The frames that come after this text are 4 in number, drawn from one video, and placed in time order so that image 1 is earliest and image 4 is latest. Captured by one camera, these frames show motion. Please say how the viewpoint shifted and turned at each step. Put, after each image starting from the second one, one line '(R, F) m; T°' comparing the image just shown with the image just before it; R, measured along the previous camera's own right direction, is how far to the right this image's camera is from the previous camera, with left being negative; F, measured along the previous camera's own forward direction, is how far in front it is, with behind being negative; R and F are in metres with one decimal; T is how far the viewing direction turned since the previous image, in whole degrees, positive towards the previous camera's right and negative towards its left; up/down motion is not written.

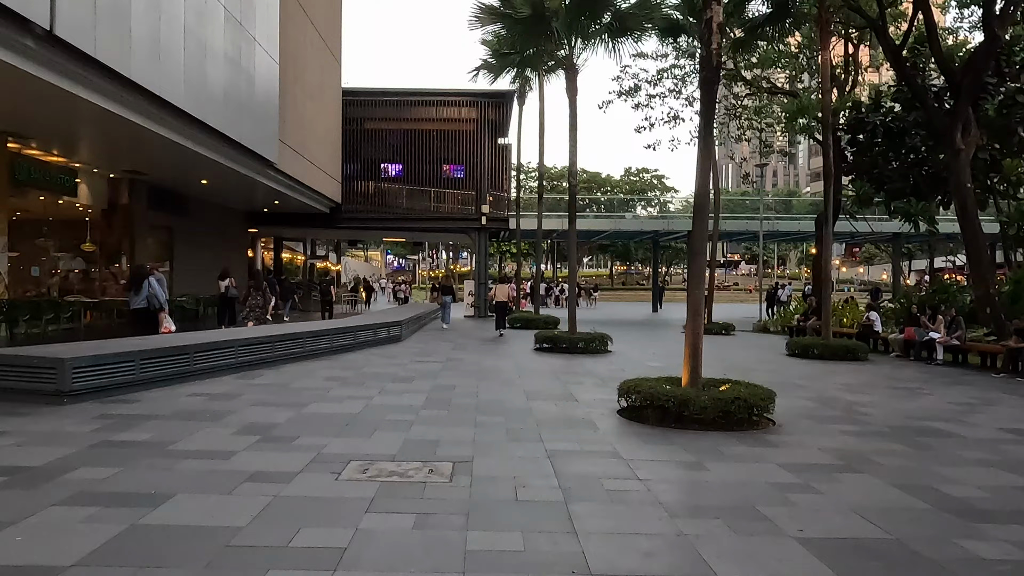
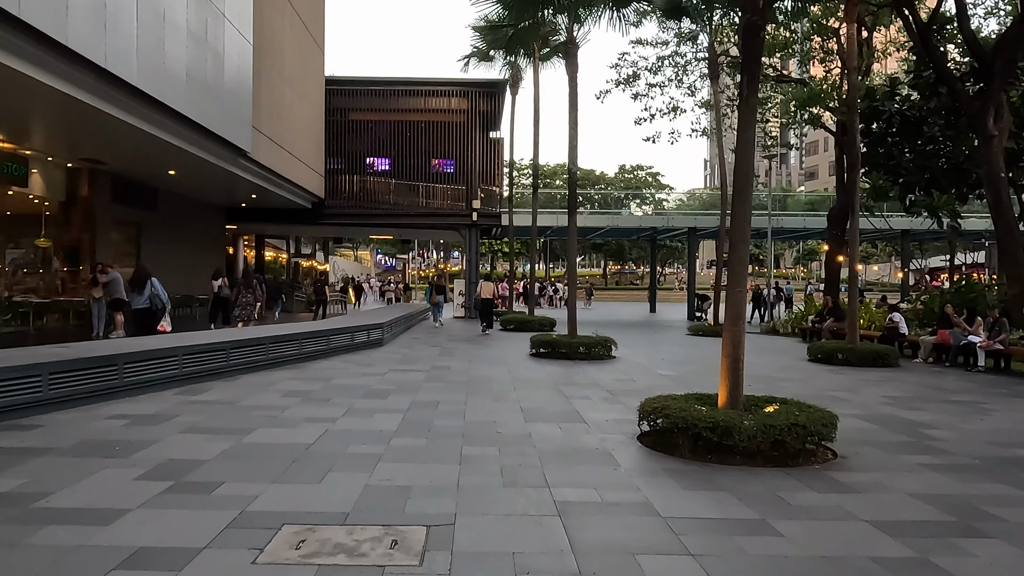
(0.0, +1.4) m; +1°
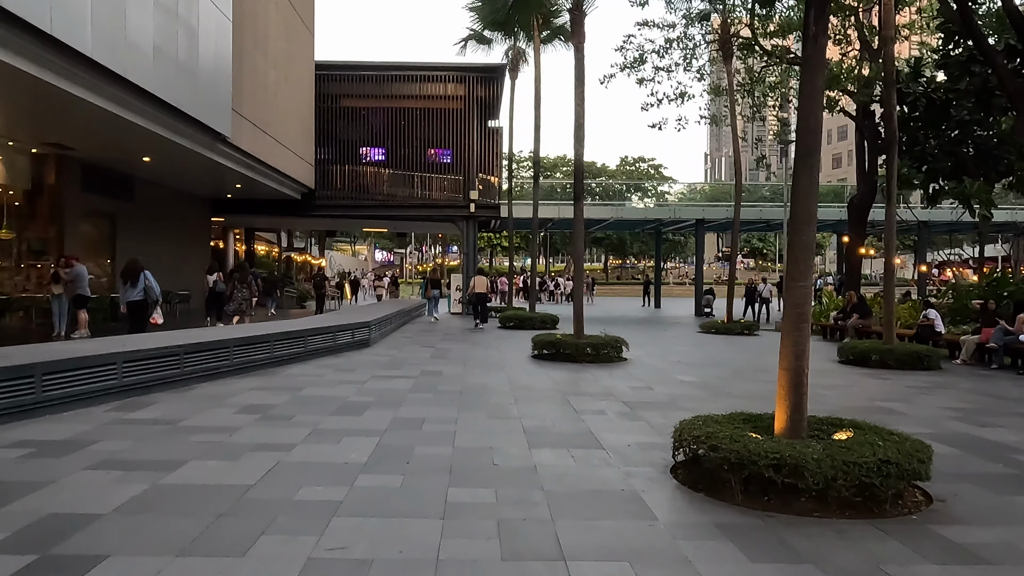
(0.0, +1.2) m; 0°
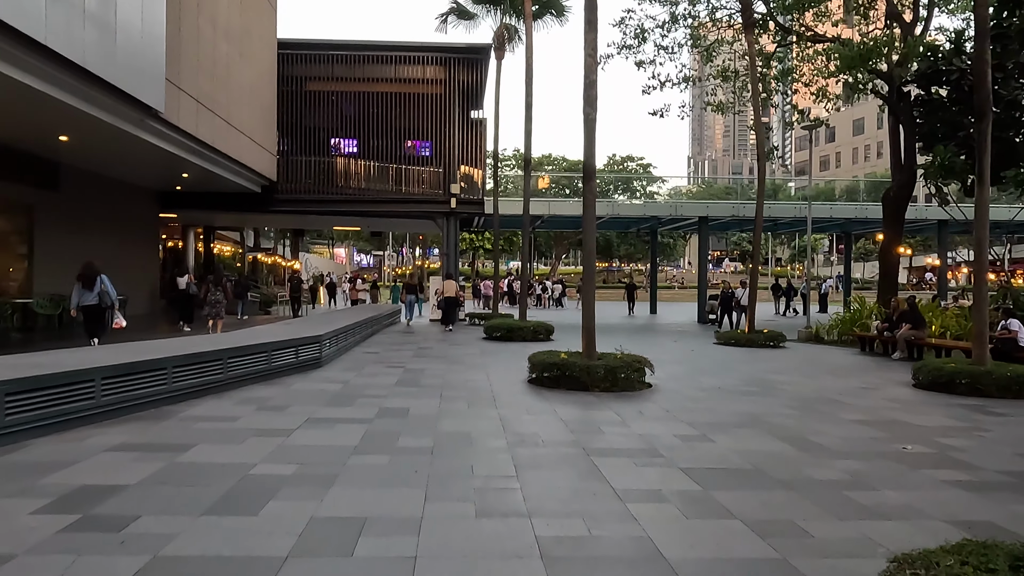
(-0.1, +2.6) m; +1°
